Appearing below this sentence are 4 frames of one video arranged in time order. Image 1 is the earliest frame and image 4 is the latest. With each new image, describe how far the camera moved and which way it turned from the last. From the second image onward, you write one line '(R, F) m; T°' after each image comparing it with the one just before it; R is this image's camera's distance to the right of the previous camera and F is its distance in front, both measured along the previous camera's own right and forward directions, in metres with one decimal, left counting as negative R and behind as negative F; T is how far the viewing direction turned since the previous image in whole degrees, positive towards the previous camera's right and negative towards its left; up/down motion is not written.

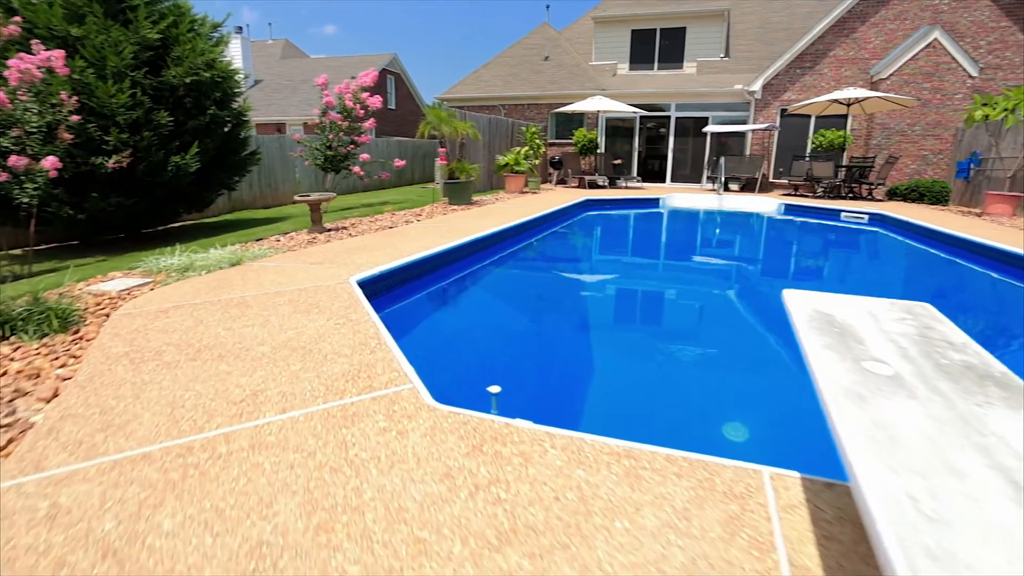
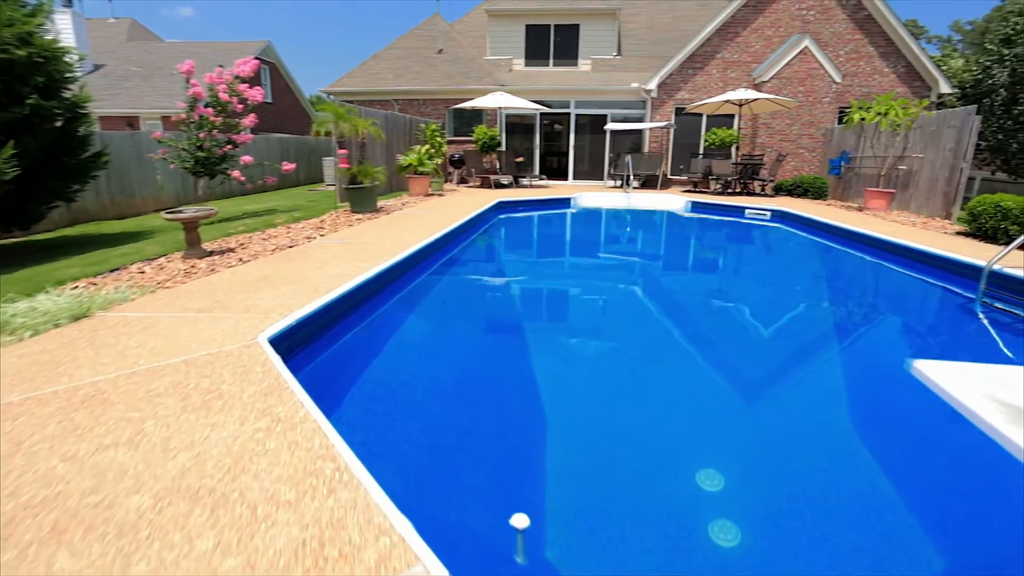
(-0.4, +0.8) m; +11°
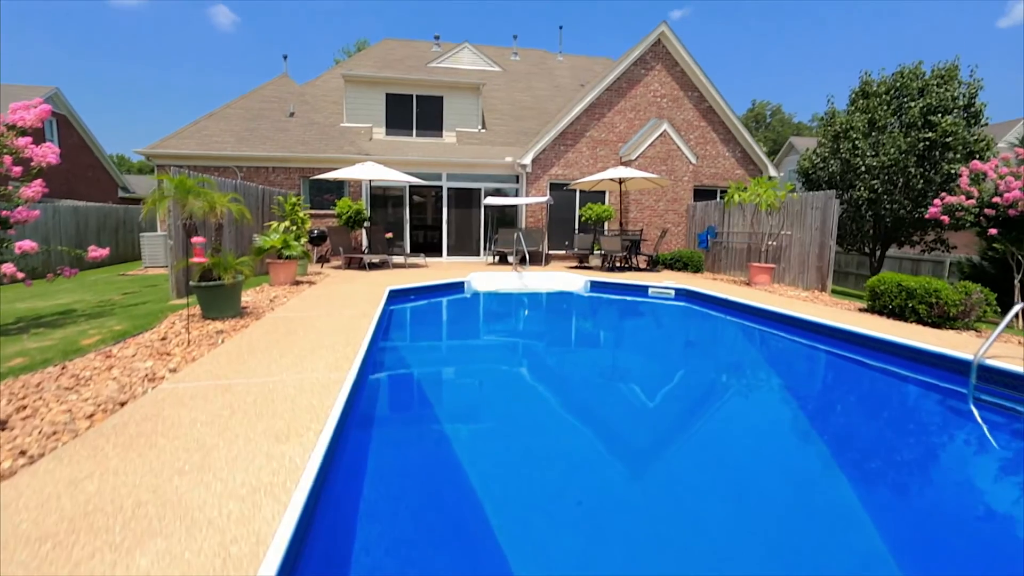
(-0.9, +1.7) m; +17°
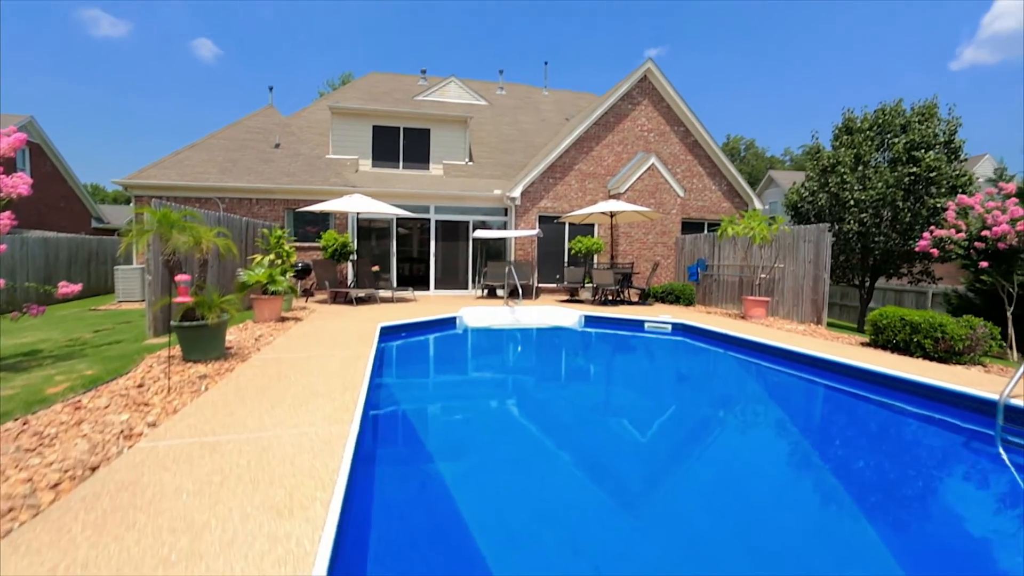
(-0.3, +0.3) m; +2°
